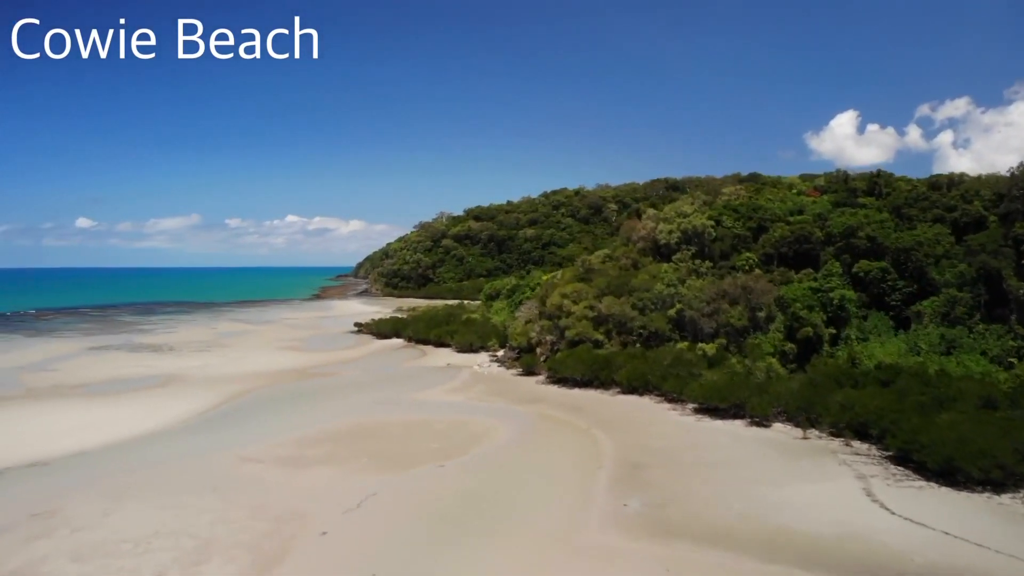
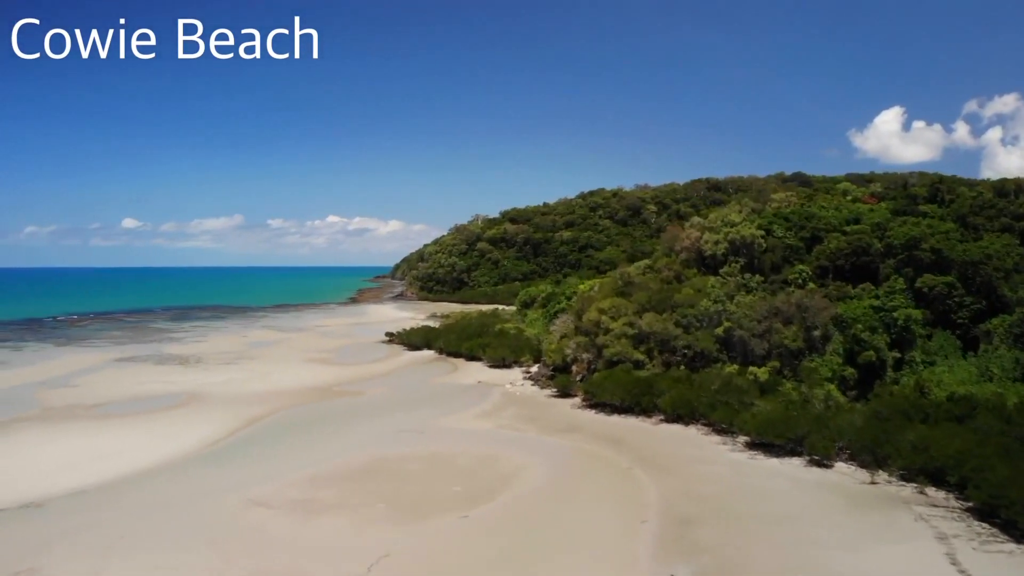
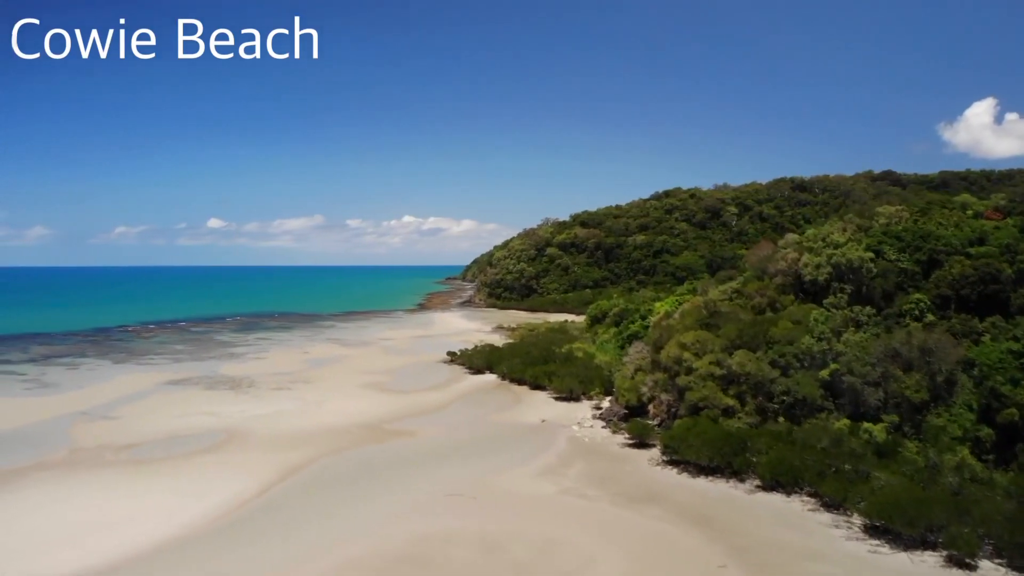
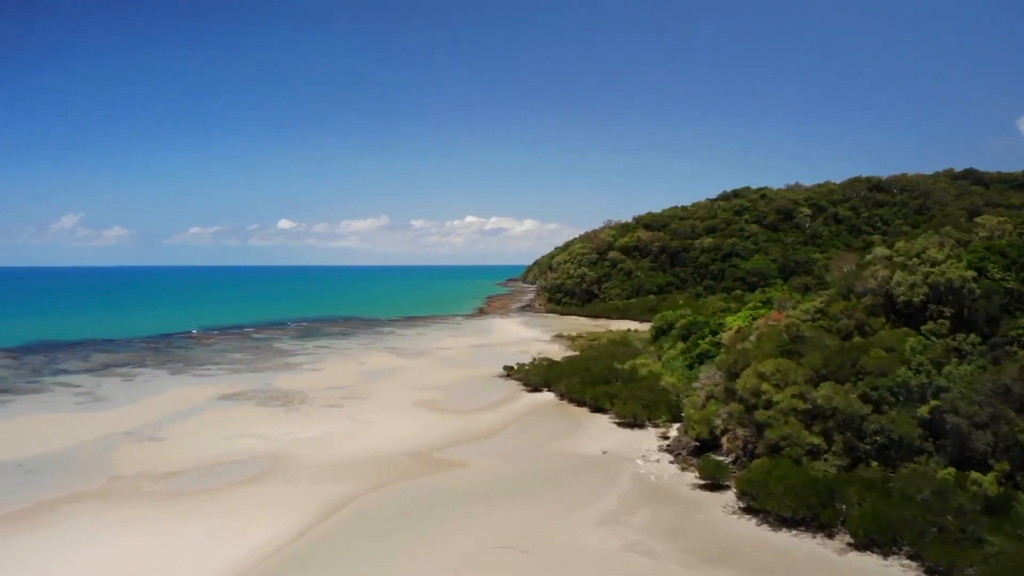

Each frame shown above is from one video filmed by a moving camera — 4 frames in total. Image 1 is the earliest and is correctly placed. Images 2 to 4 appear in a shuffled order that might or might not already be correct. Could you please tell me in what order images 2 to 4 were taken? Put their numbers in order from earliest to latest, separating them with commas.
2, 3, 4
